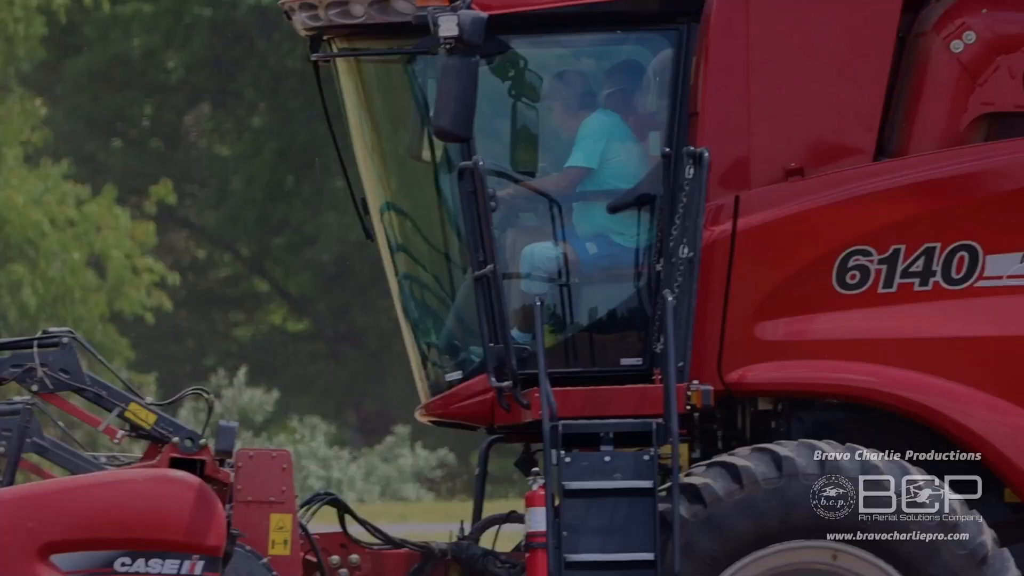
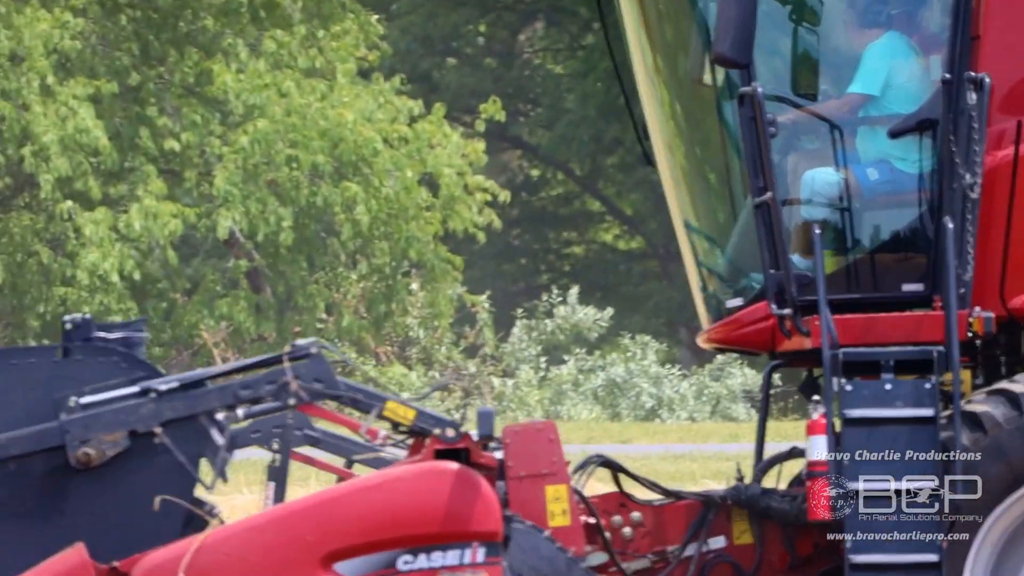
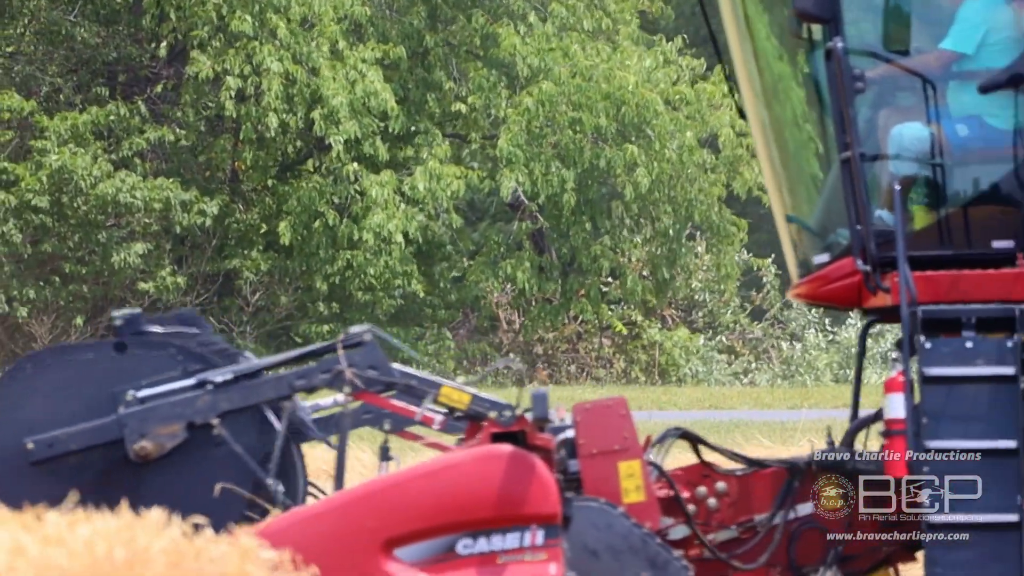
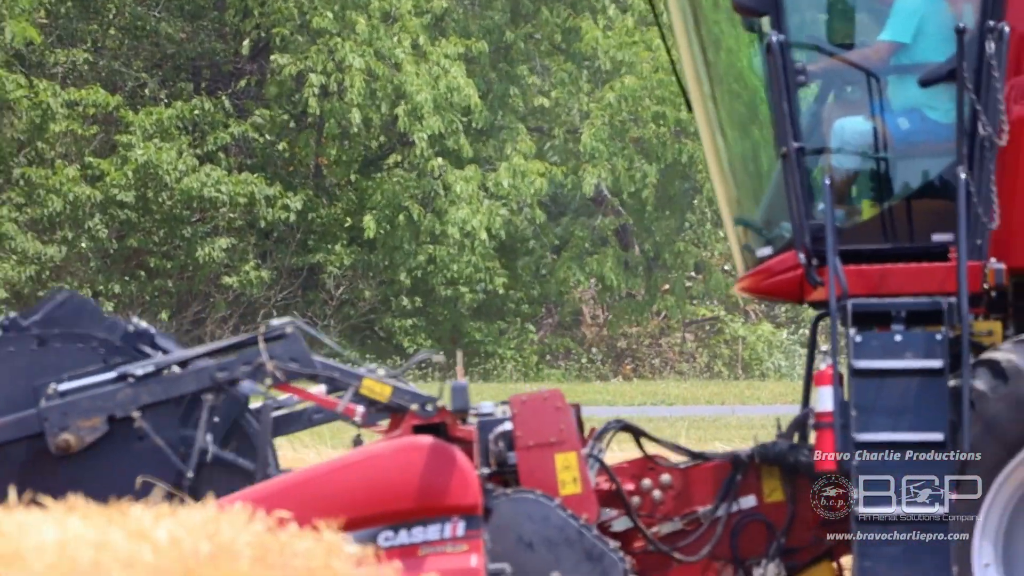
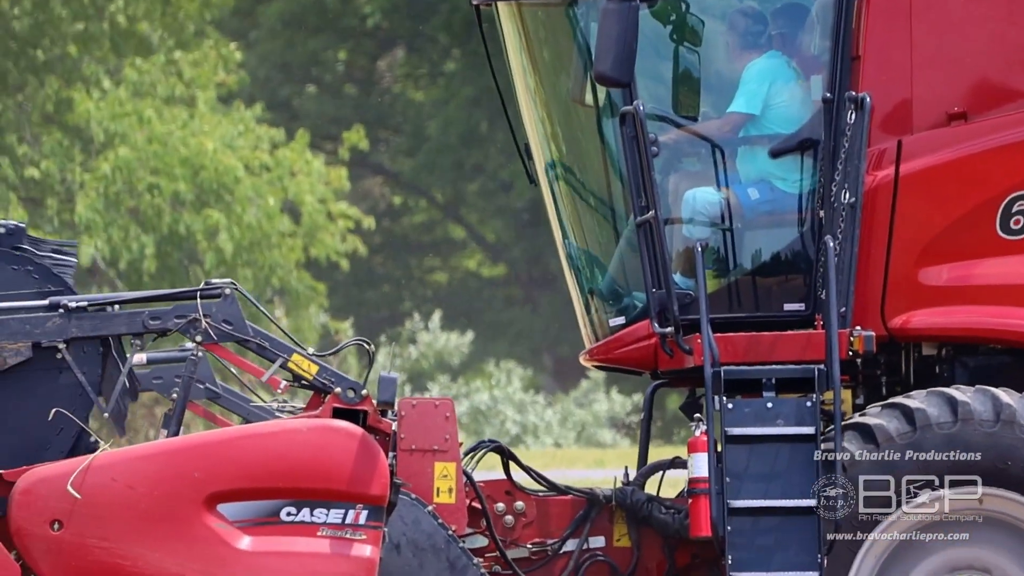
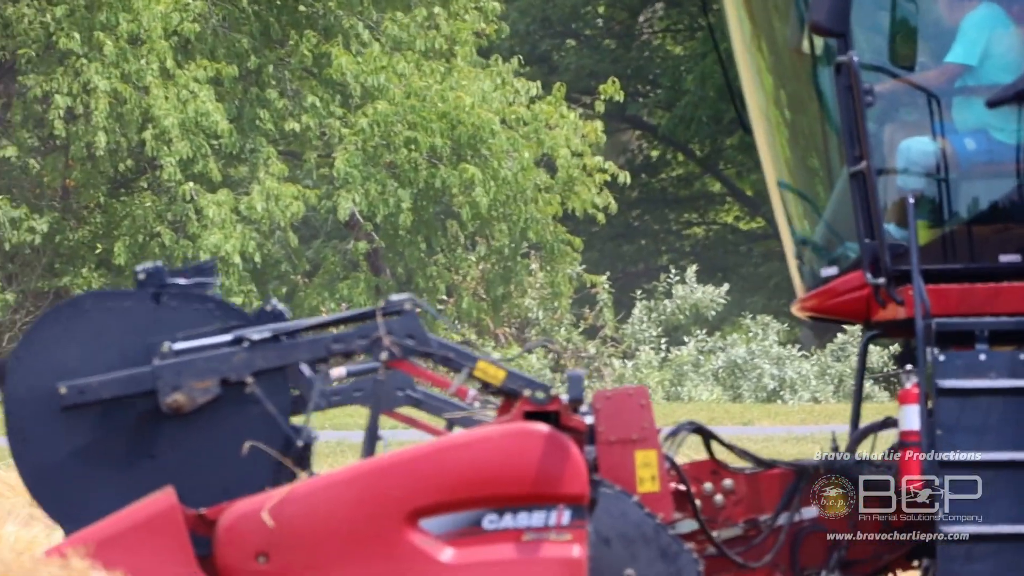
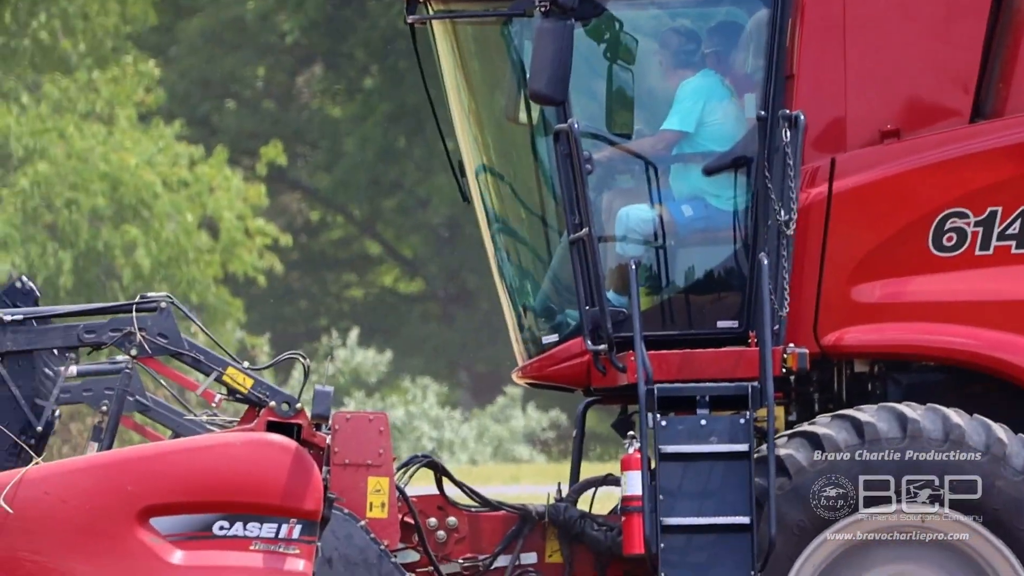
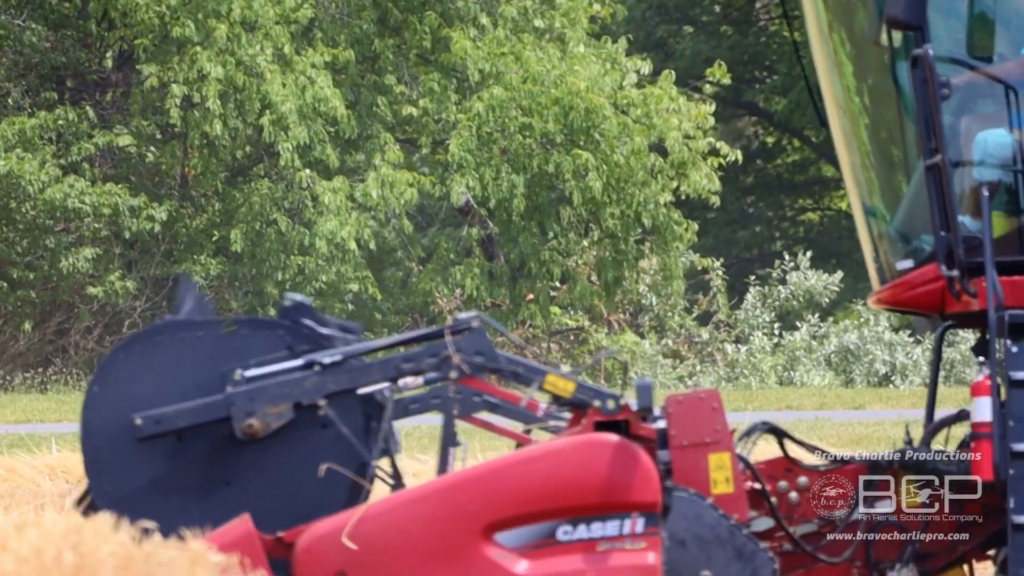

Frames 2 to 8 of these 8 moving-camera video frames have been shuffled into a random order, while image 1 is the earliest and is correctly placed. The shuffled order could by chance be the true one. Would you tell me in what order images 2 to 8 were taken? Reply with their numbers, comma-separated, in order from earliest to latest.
7, 5, 2, 6, 8, 3, 4
